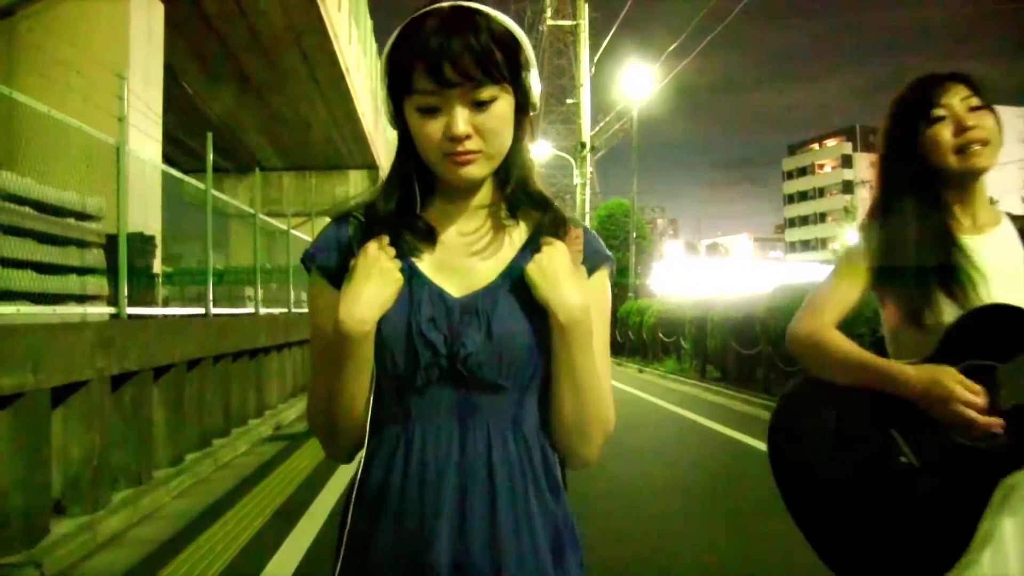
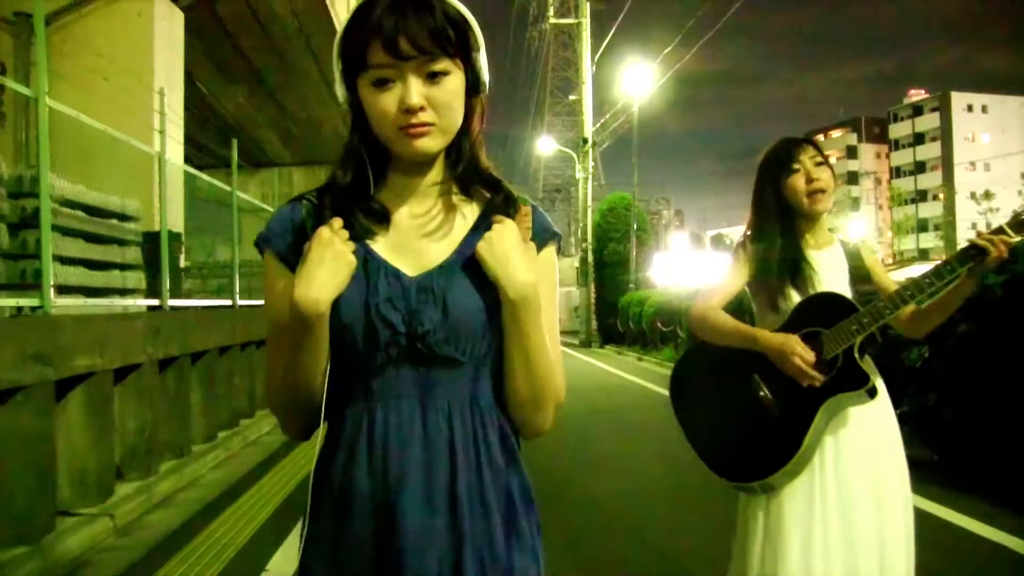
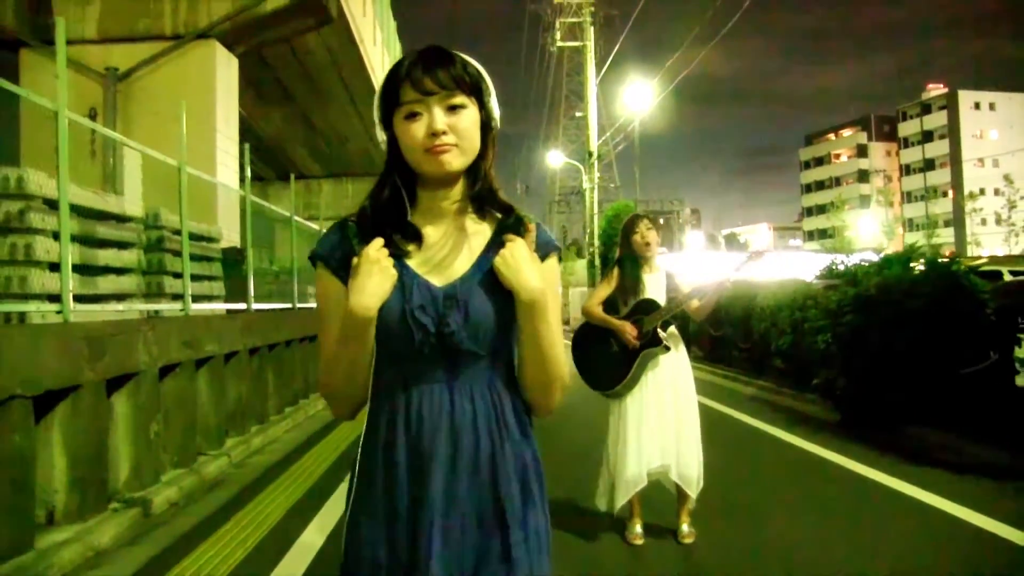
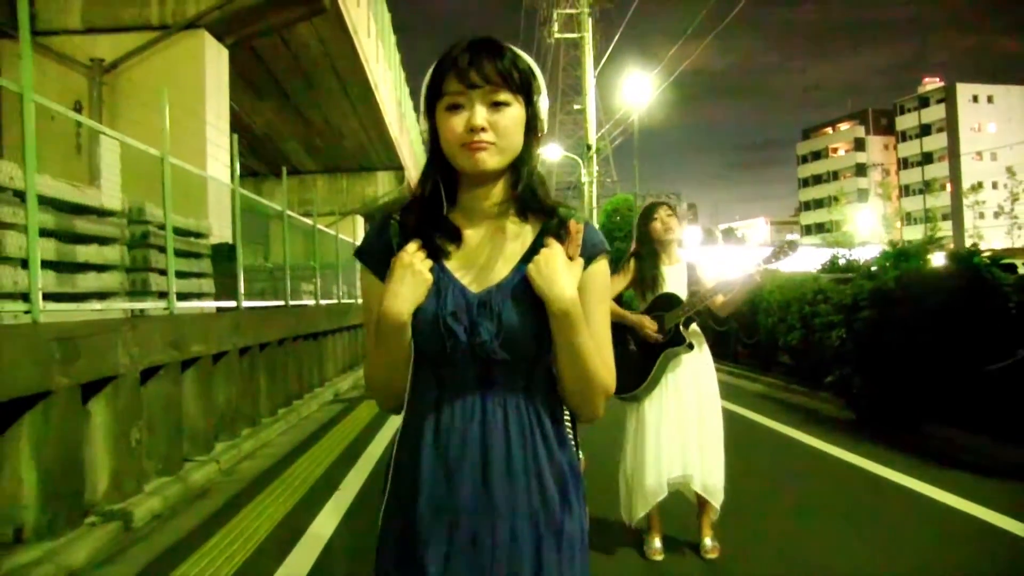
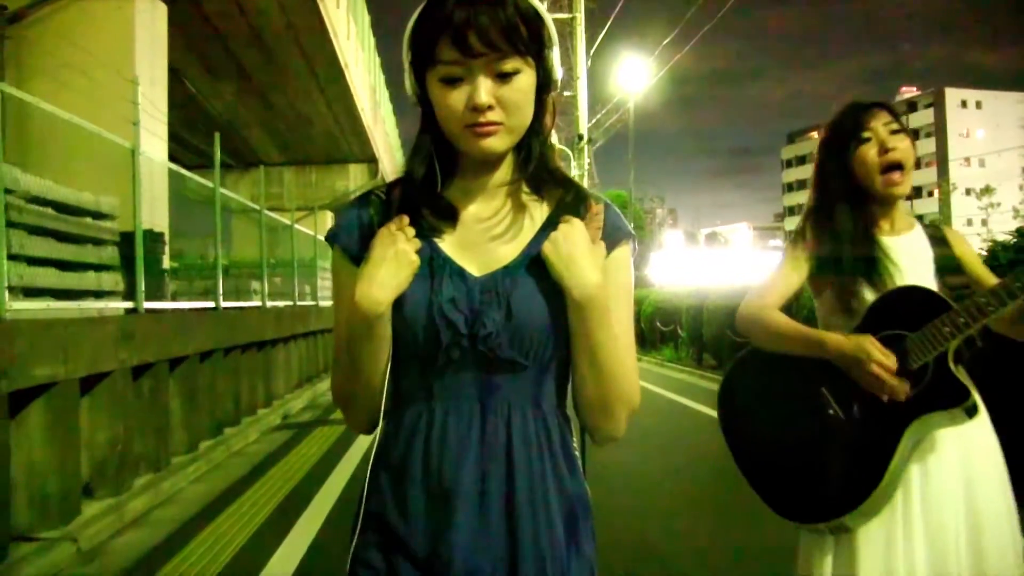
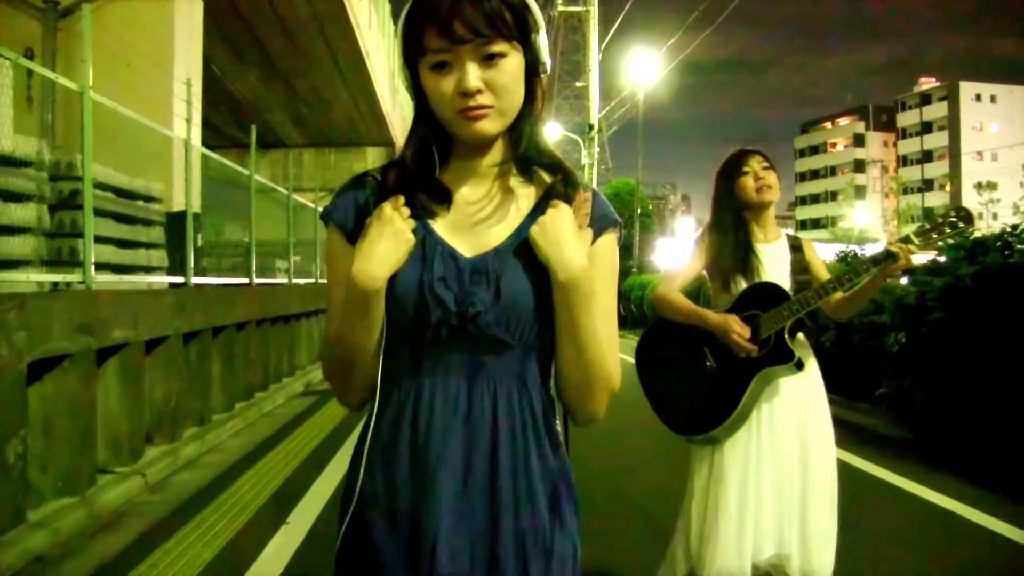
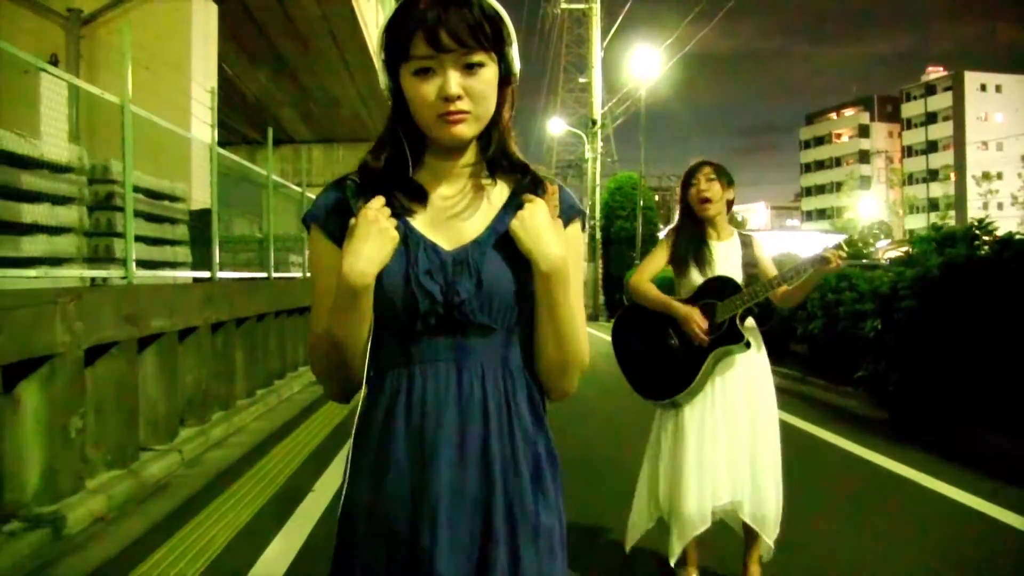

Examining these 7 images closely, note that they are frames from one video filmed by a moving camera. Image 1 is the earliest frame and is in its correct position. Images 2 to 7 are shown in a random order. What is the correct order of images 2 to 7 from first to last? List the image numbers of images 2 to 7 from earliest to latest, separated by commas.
5, 2, 6, 7, 4, 3
